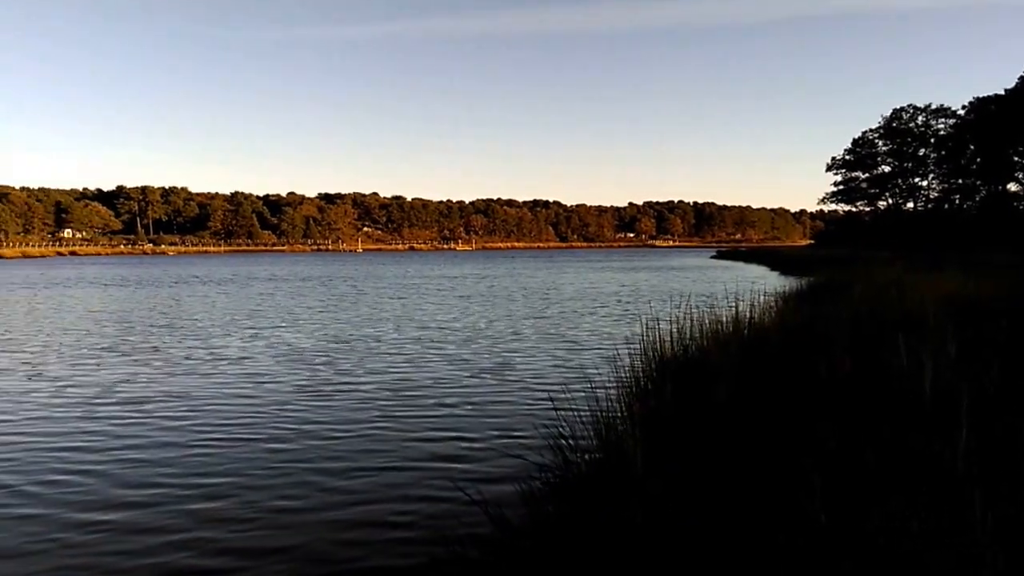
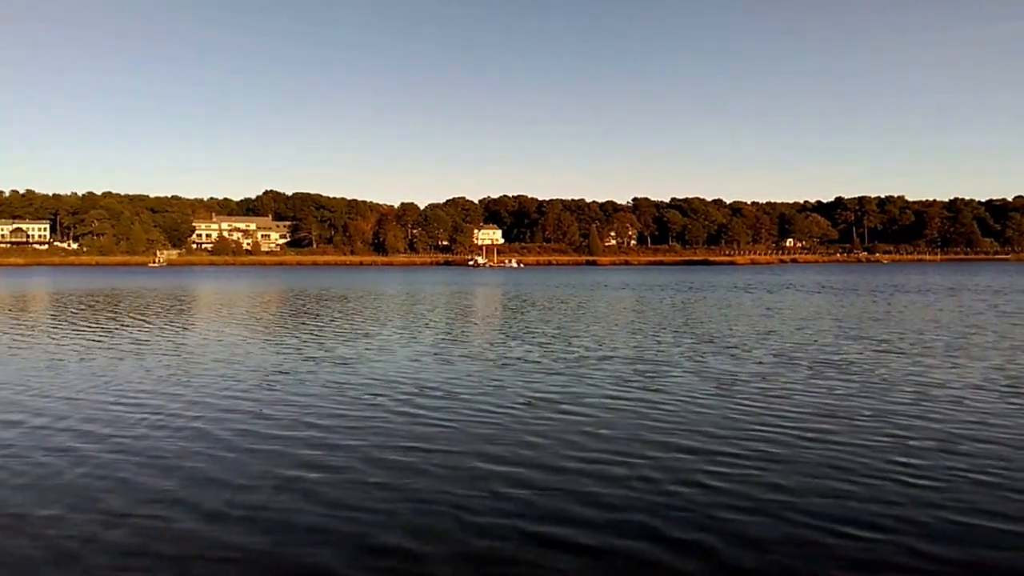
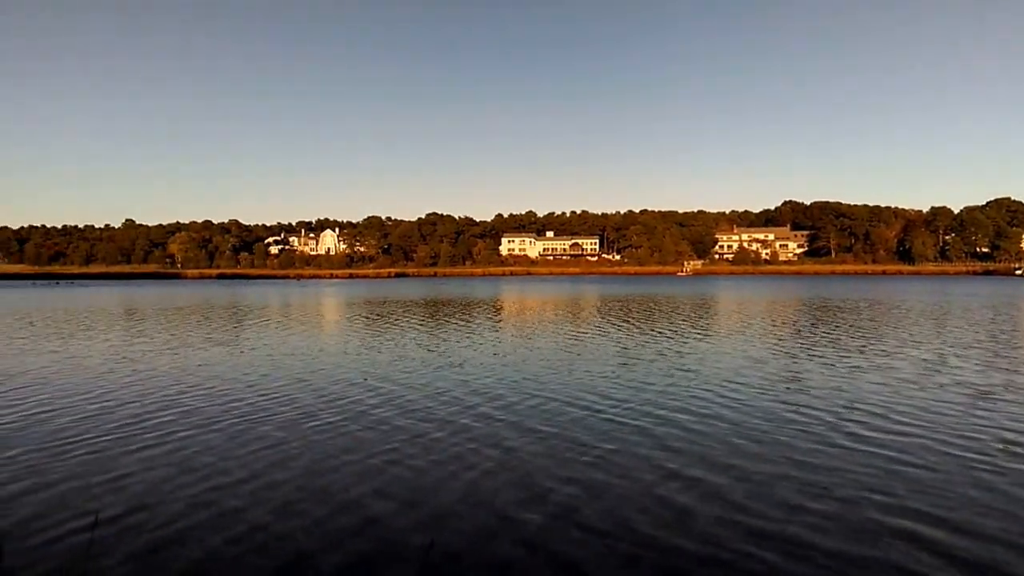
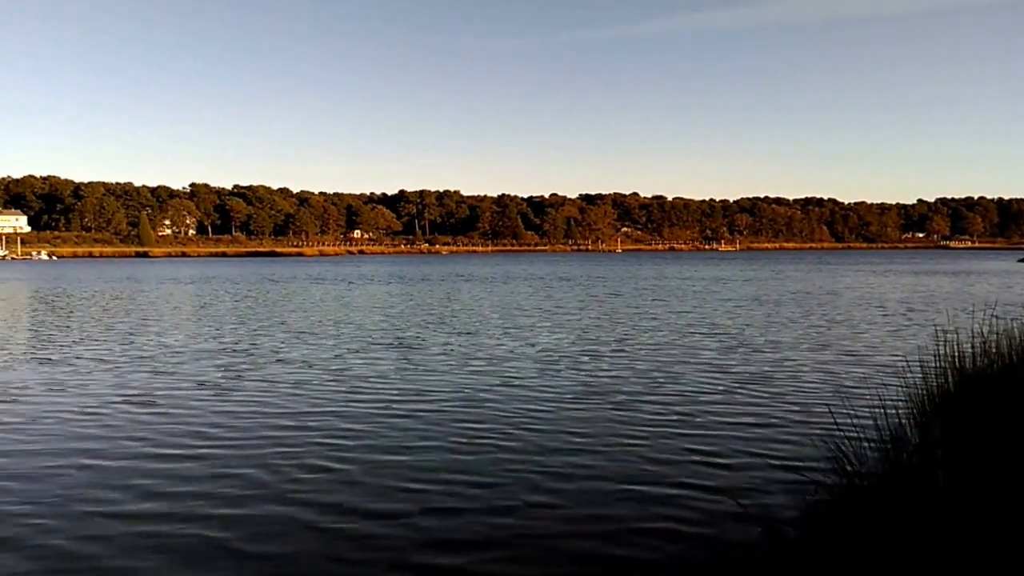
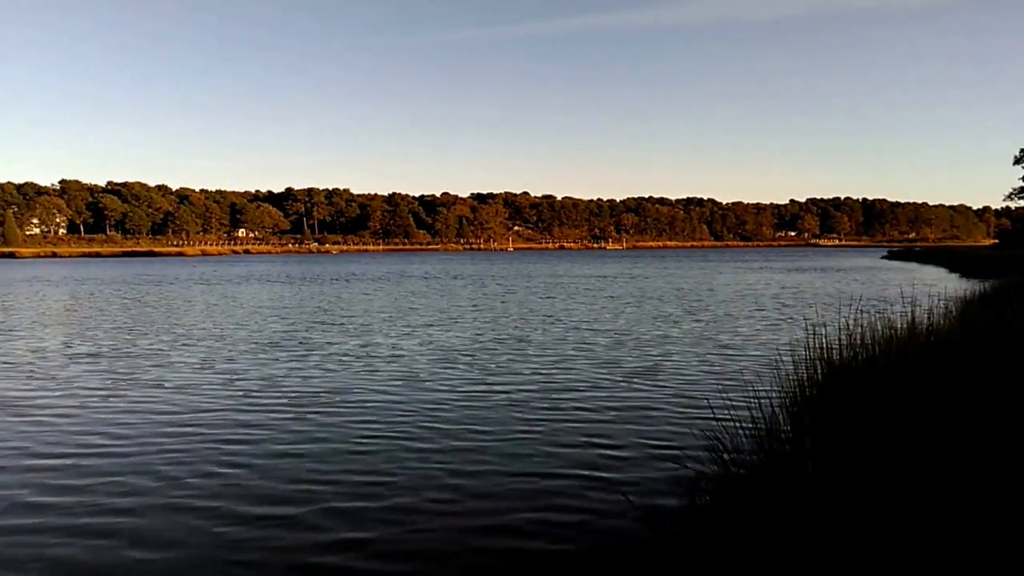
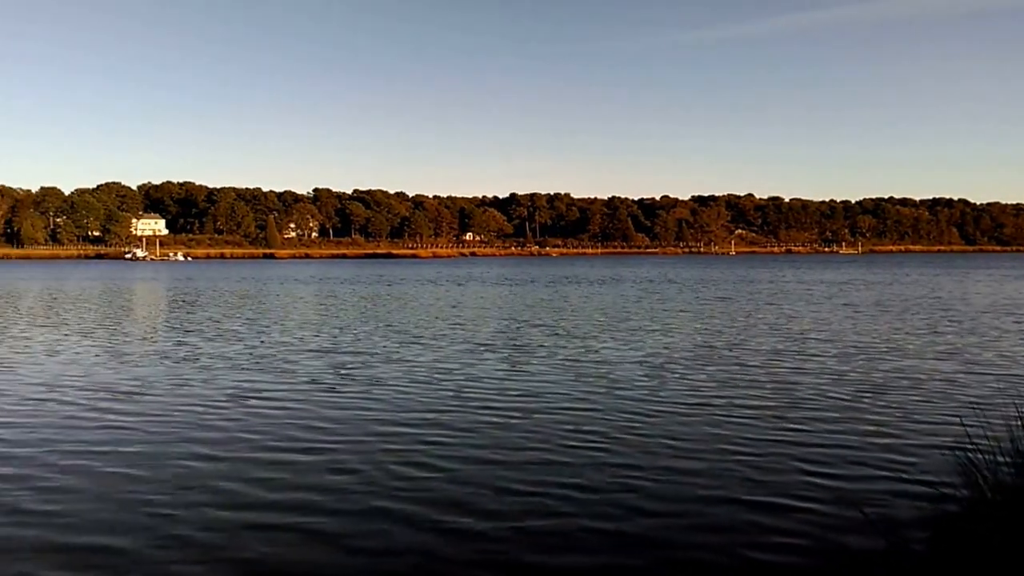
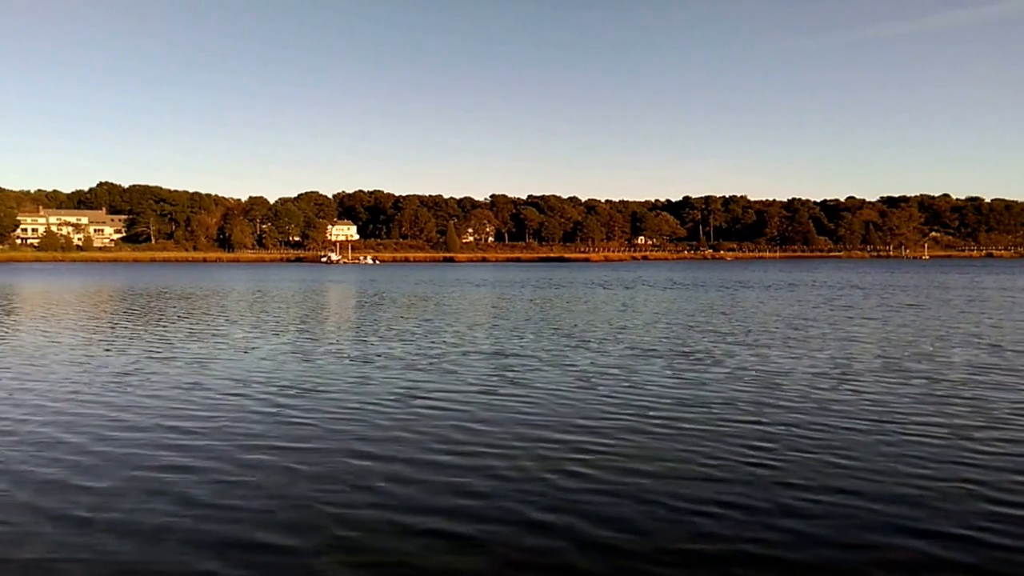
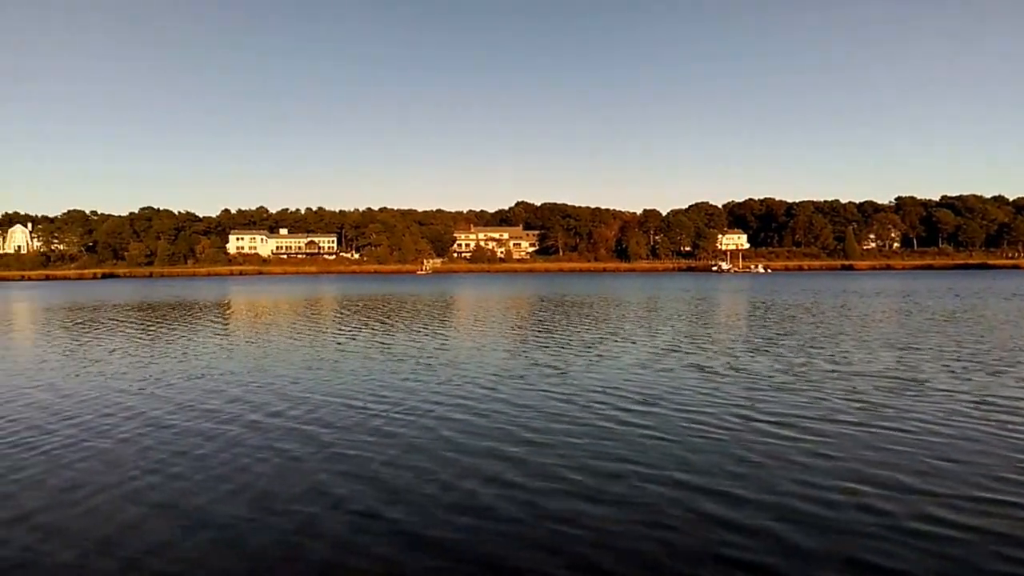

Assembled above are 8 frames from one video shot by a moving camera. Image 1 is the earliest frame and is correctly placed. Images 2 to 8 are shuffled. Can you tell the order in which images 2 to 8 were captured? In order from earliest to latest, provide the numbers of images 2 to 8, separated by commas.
5, 4, 6, 7, 2, 8, 3
